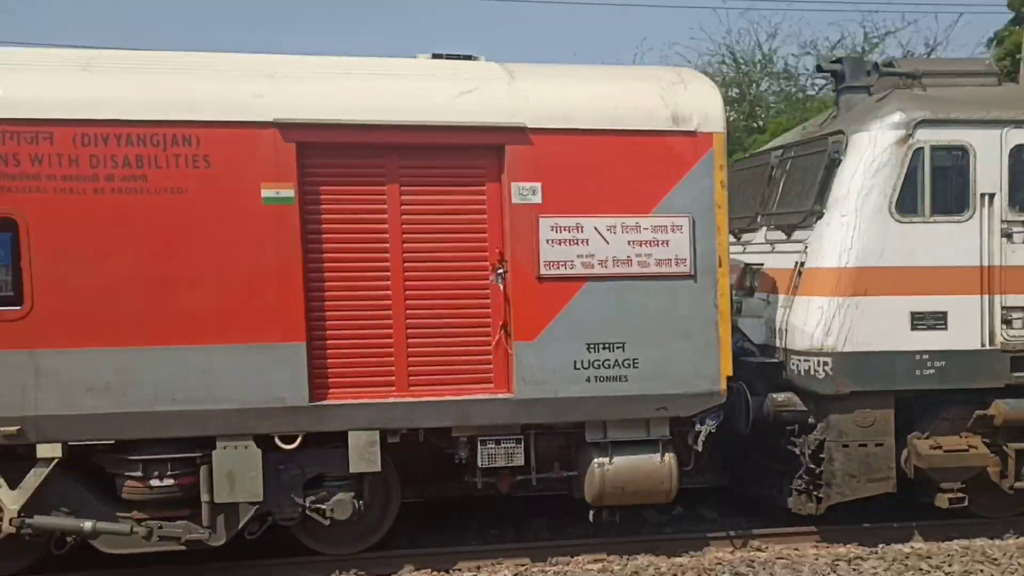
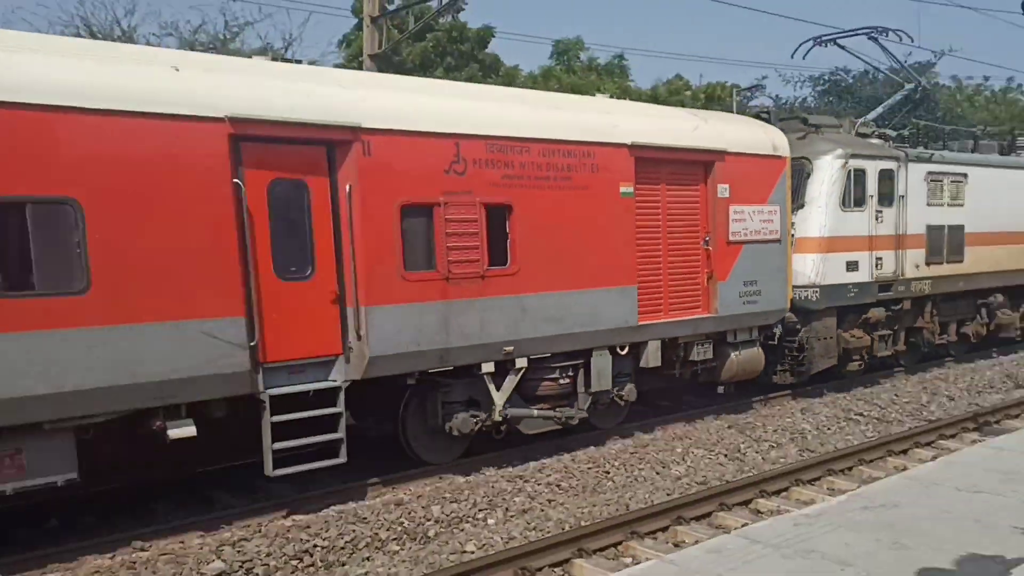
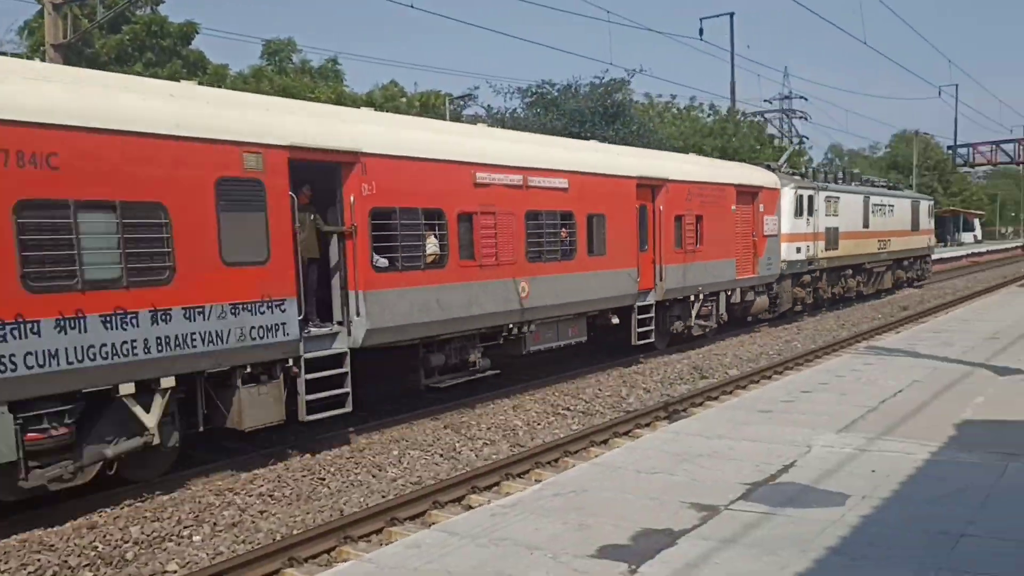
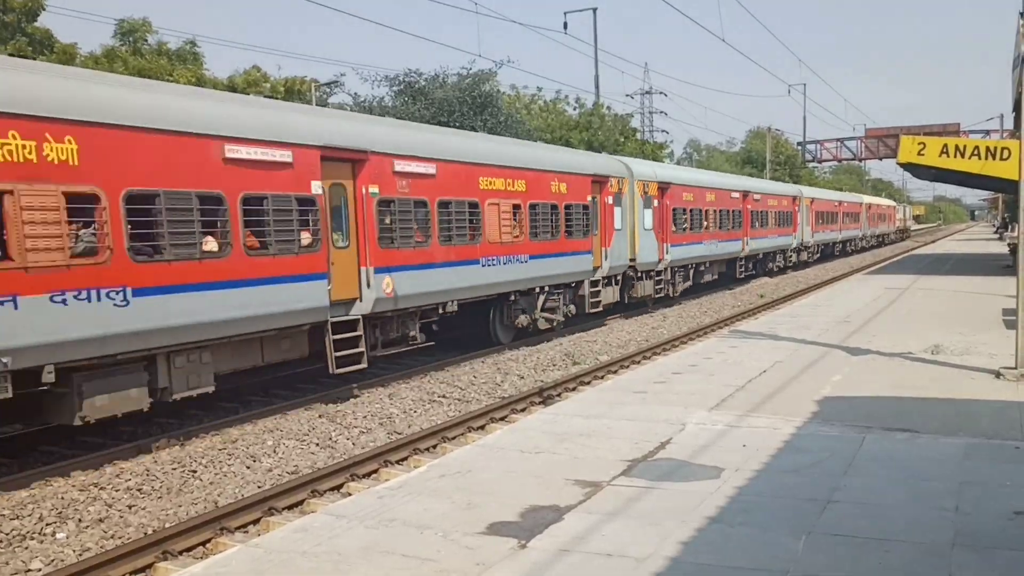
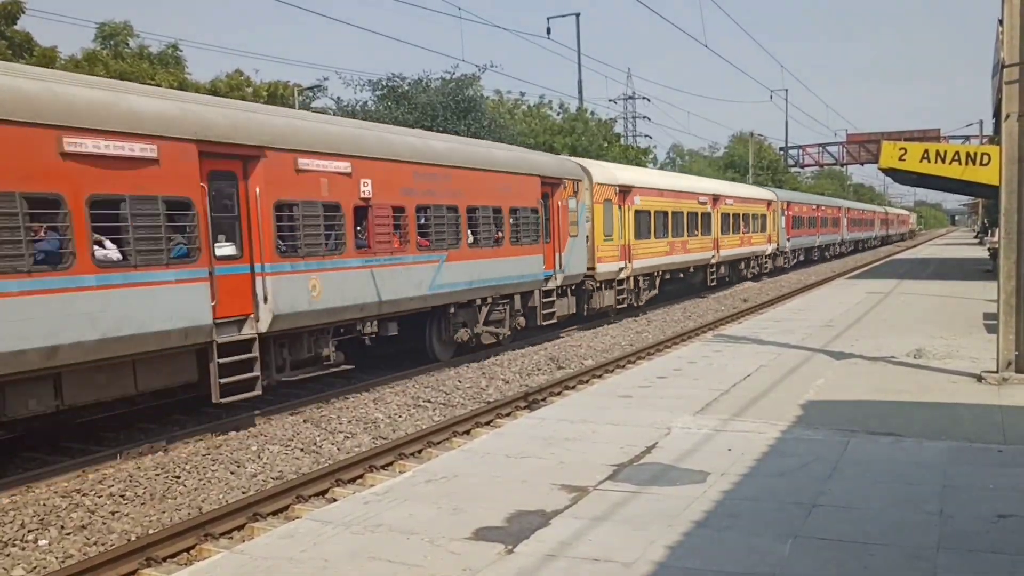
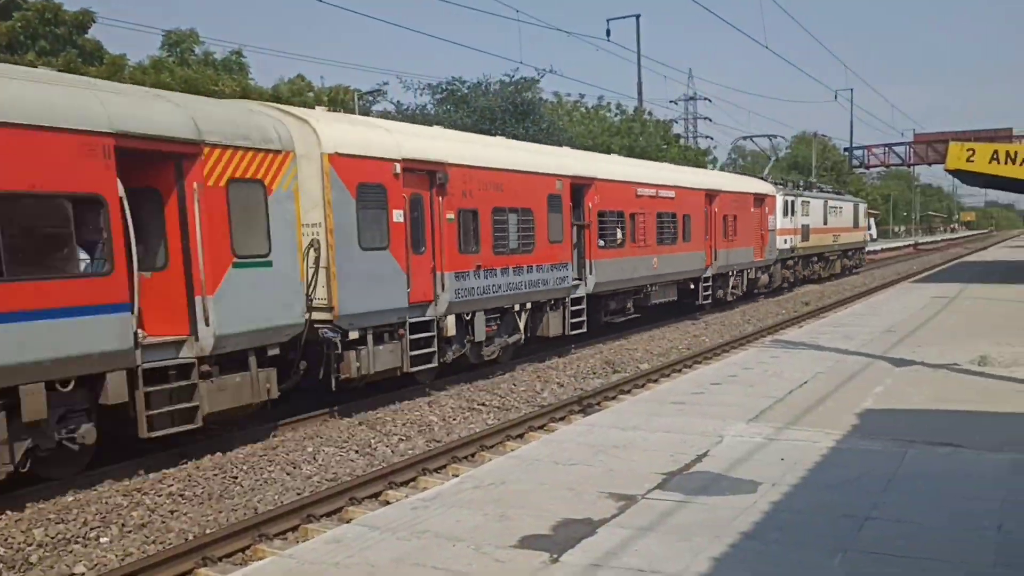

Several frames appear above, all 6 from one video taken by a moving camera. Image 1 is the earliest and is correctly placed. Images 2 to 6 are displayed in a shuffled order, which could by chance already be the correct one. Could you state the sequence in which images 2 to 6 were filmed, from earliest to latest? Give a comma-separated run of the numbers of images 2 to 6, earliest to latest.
2, 3, 6, 4, 5
